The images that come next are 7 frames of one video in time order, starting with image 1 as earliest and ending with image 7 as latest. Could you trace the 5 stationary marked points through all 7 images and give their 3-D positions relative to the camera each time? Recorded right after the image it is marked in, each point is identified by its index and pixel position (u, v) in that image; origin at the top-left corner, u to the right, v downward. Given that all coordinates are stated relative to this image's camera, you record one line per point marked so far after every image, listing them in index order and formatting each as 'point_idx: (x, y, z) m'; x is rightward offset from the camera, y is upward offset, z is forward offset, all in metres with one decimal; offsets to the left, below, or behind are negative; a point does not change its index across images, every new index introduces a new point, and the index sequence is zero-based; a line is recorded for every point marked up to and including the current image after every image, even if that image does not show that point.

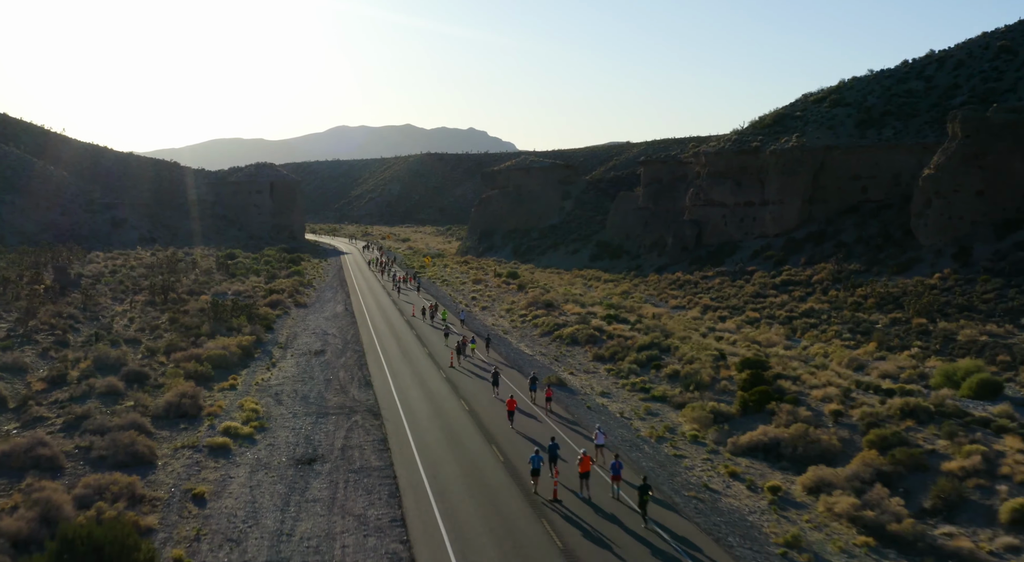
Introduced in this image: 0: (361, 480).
0: (-2.9, -3.8, +13.2) m
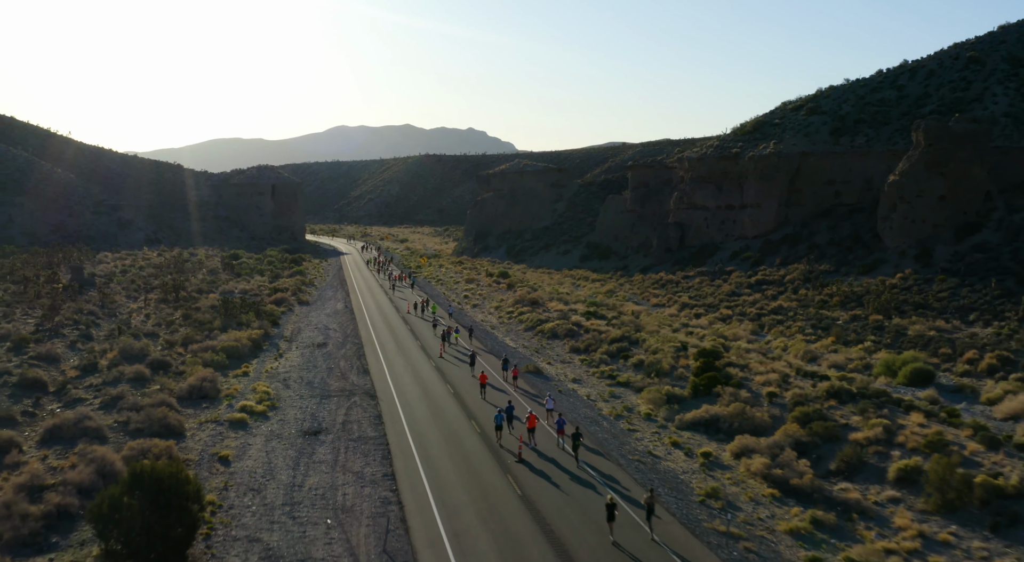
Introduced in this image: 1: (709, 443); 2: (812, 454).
0: (-3.5, -3.8, +15.7) m
1: (+4.8, -3.9, +16.8) m
2: (+6.9, -4.0, +15.9) m
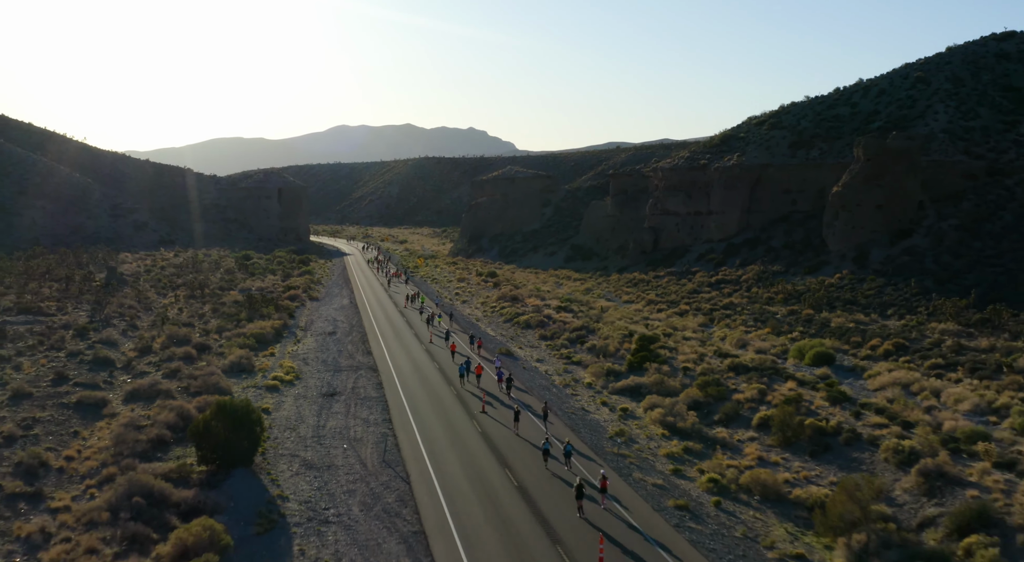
0: (-4.5, -3.7, +21.1) m
1: (+3.8, -3.9, +22.2) m
2: (+5.9, -3.9, +21.2) m
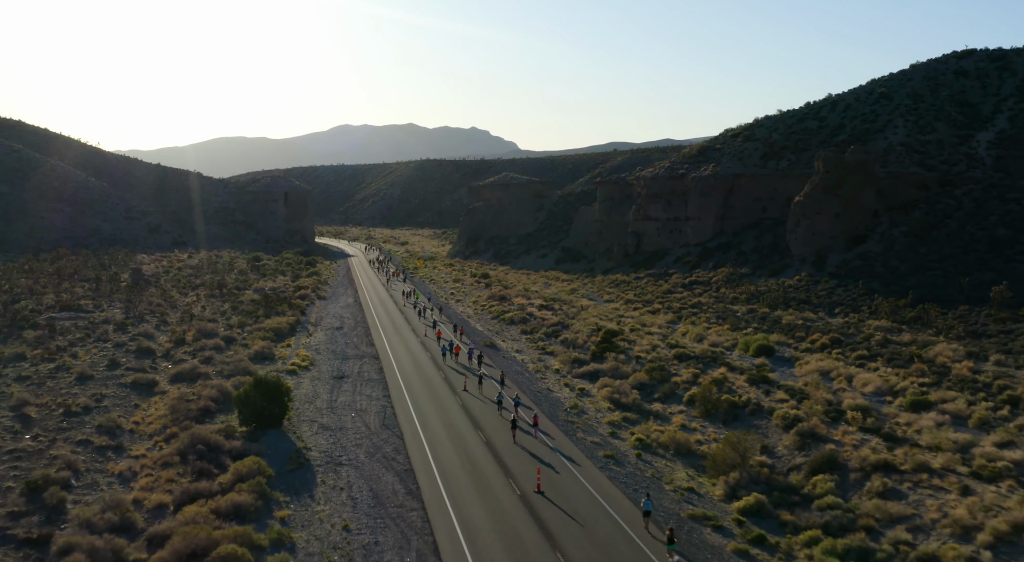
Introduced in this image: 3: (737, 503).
0: (-5.3, -3.8, +25.6) m
1: (+2.9, -4.0, +26.7) m
2: (+5.1, -4.0, +25.8) m
3: (+5.4, -5.3, +16.5) m
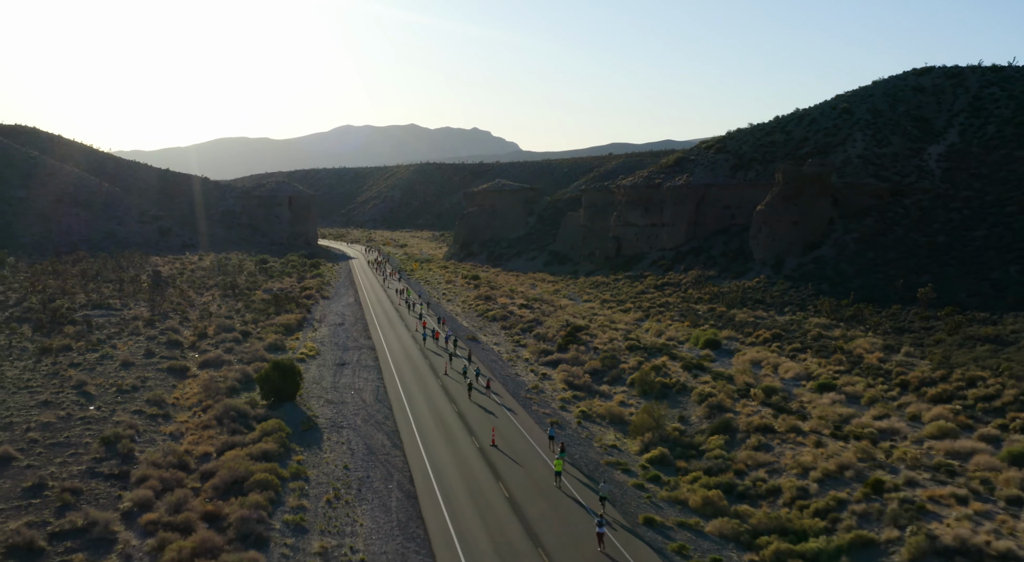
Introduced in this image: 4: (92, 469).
0: (-6.5, -3.9, +30.6) m
1: (+1.8, -4.1, +31.7) m
2: (+3.9, -4.1, +30.7) m
3: (+4.2, -5.4, +21.5) m
4: (-11.8, -5.3, +19.4) m
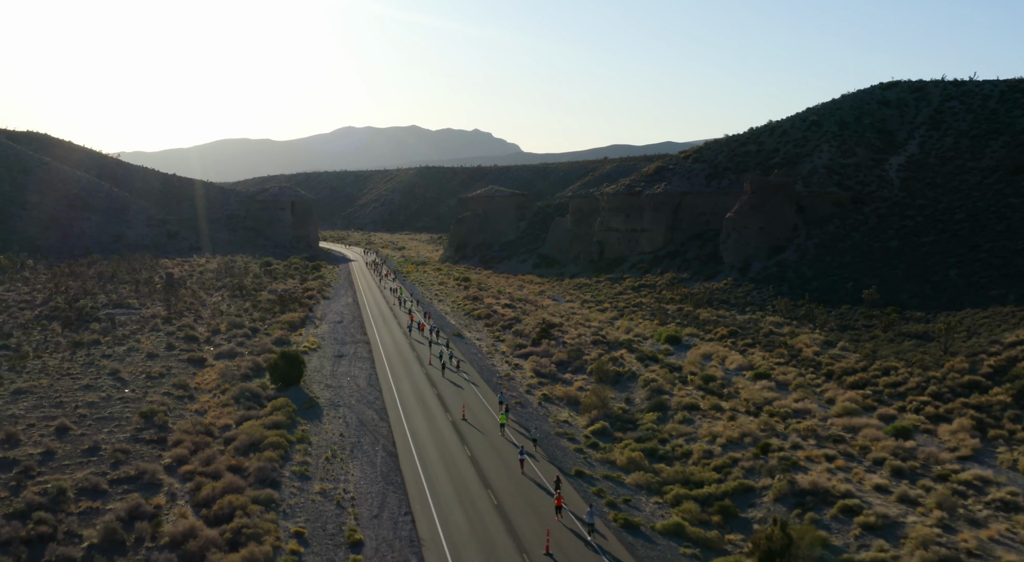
0: (-7.7, -4.0, +35.1) m
1: (+0.6, -4.2, +36.1) m
2: (+2.7, -4.2, +35.1) m
3: (+3.0, -5.5, +25.9) m
4: (-13.1, -5.4, +23.9) m
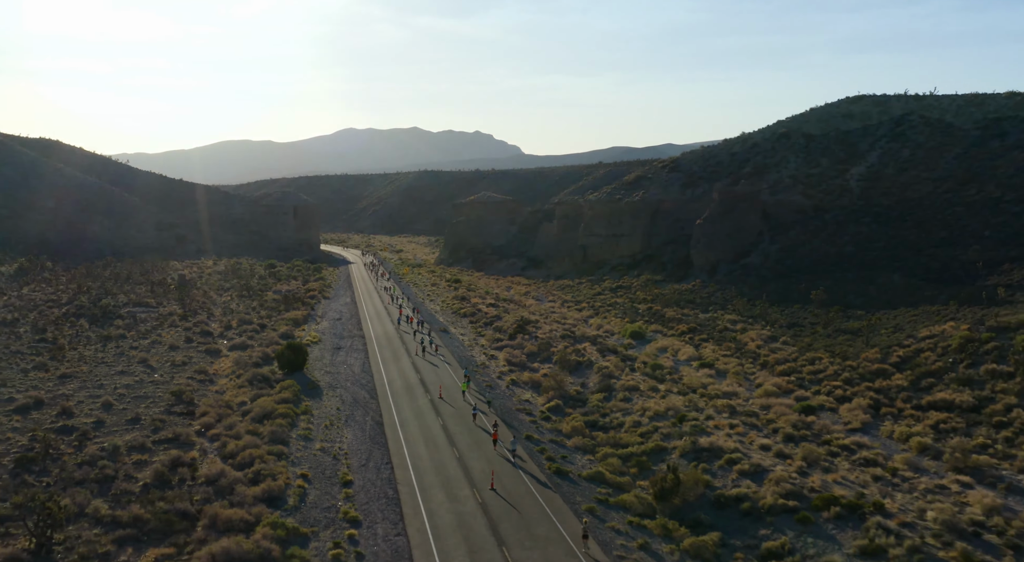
0: (-9.1, -4.1, +40.1) m
1: (-0.8, -4.3, +41.1) m
2: (+1.3, -4.3, +40.2) m
3: (+1.6, -5.5, +30.9) m
4: (-14.5, -5.4, +28.9) m
